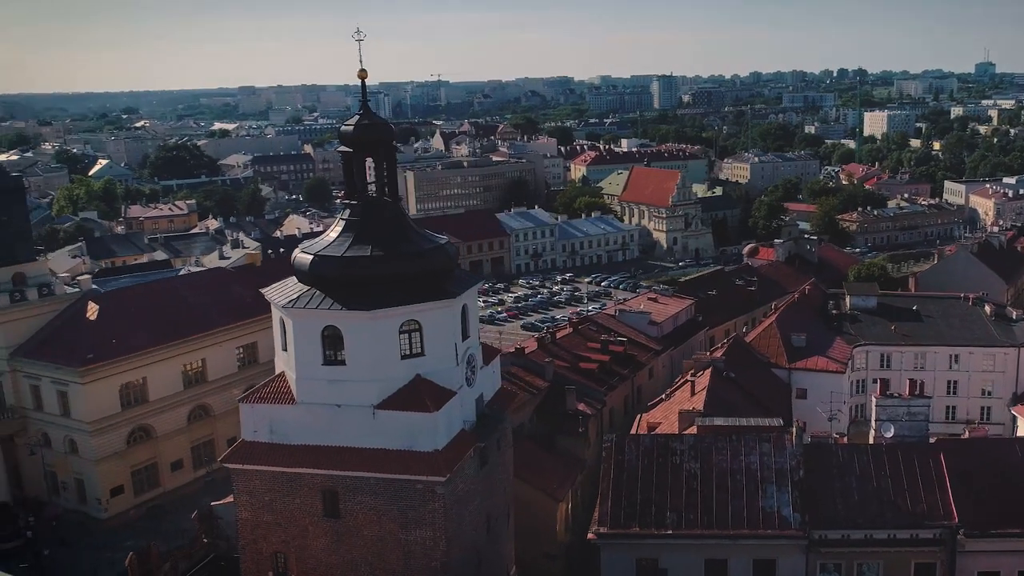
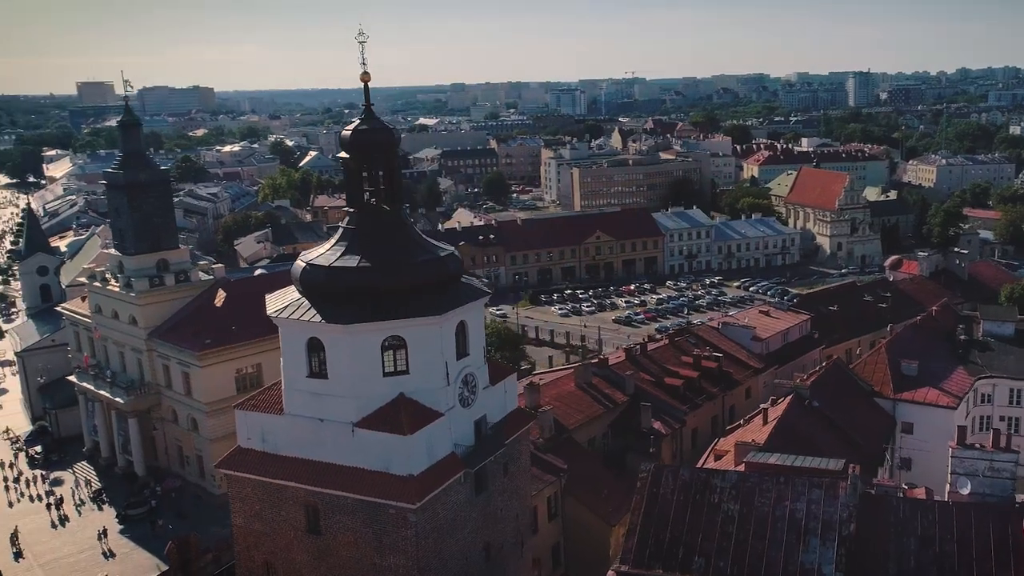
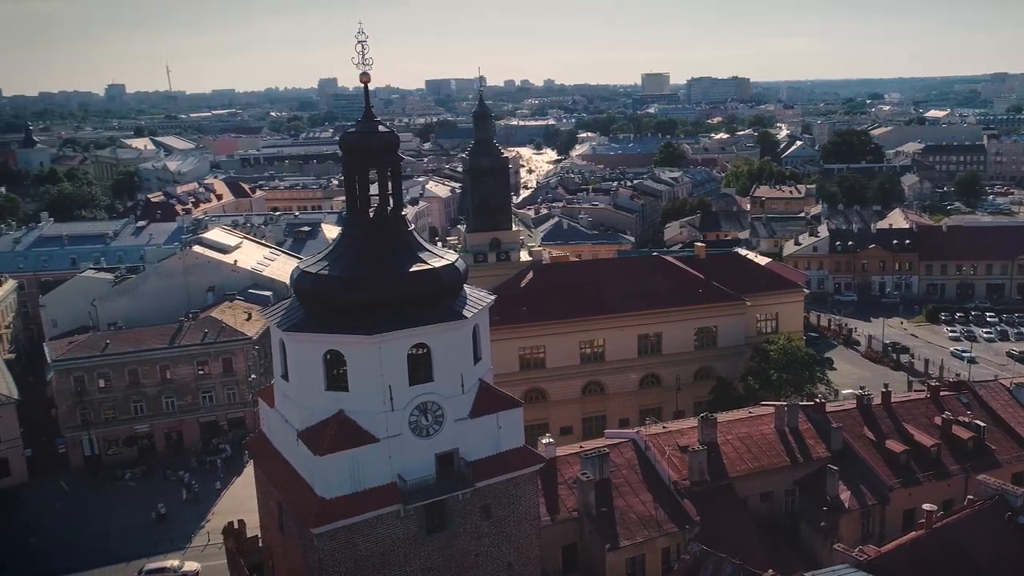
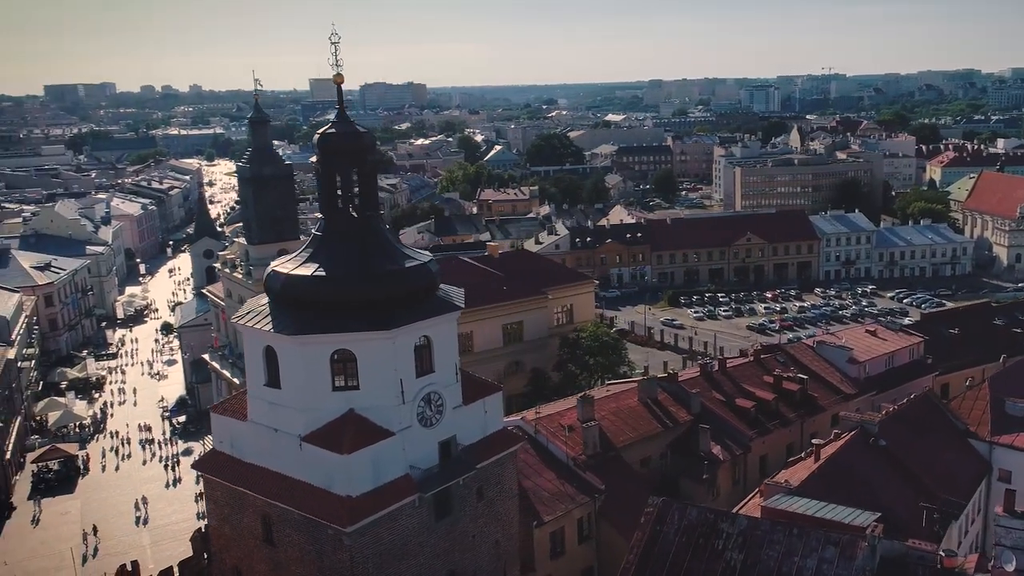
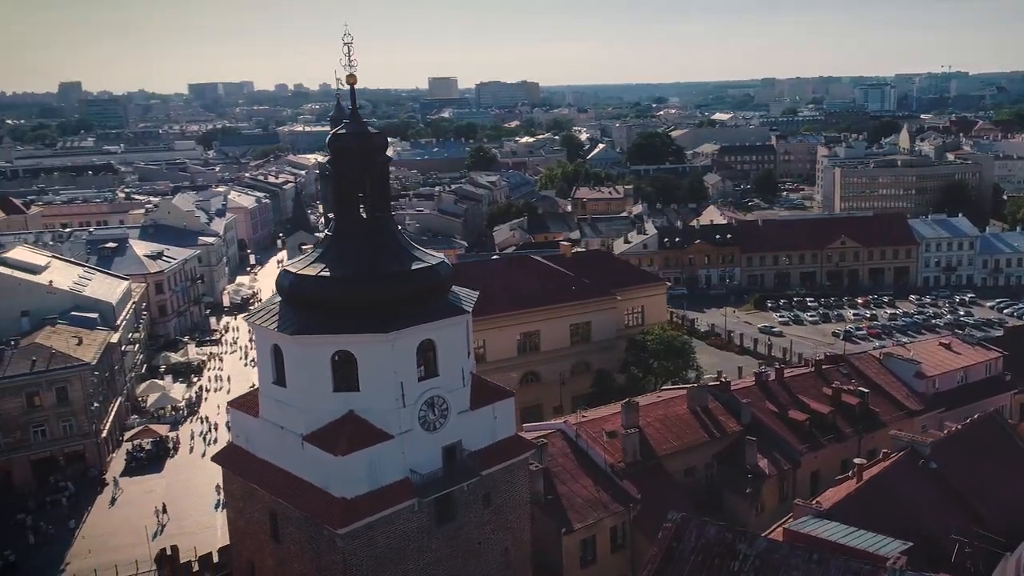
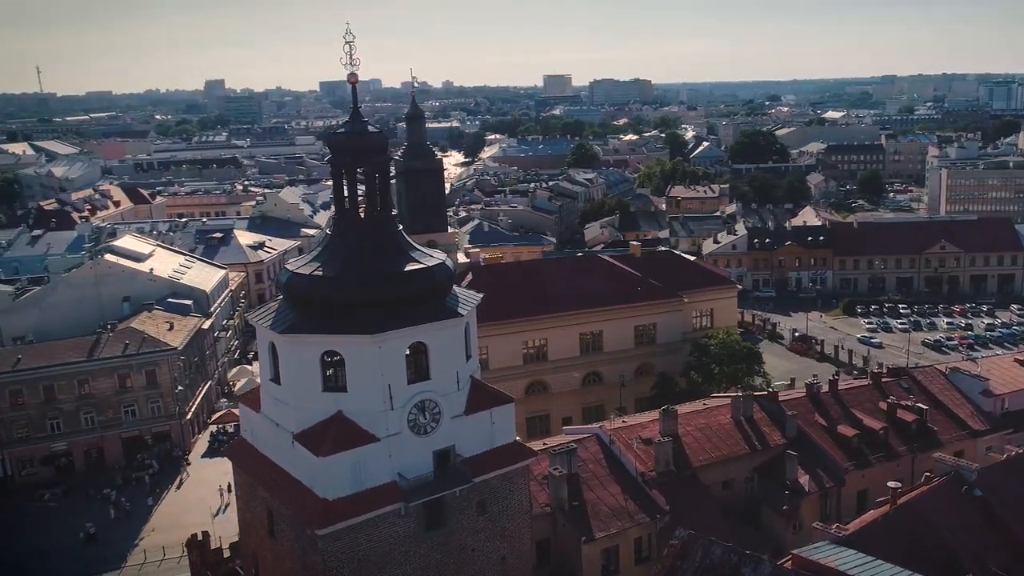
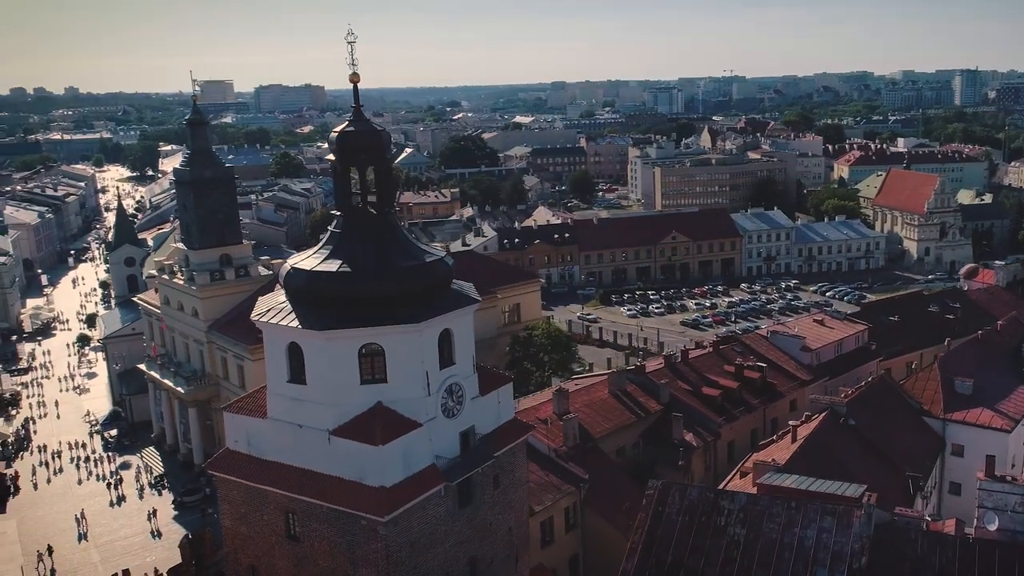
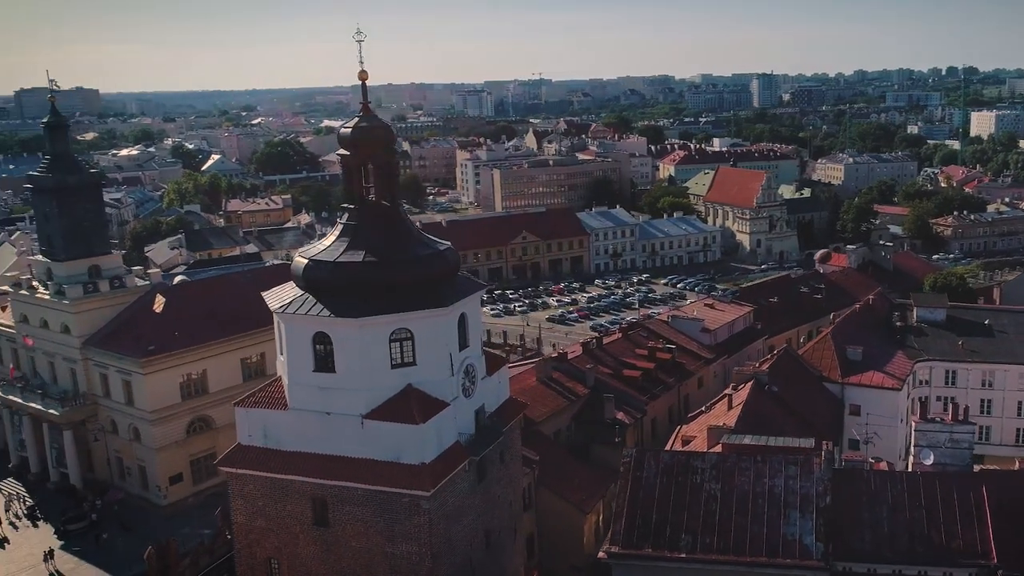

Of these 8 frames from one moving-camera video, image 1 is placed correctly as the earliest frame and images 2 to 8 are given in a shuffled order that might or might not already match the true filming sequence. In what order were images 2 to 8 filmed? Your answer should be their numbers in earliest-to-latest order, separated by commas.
8, 2, 7, 4, 5, 6, 3
